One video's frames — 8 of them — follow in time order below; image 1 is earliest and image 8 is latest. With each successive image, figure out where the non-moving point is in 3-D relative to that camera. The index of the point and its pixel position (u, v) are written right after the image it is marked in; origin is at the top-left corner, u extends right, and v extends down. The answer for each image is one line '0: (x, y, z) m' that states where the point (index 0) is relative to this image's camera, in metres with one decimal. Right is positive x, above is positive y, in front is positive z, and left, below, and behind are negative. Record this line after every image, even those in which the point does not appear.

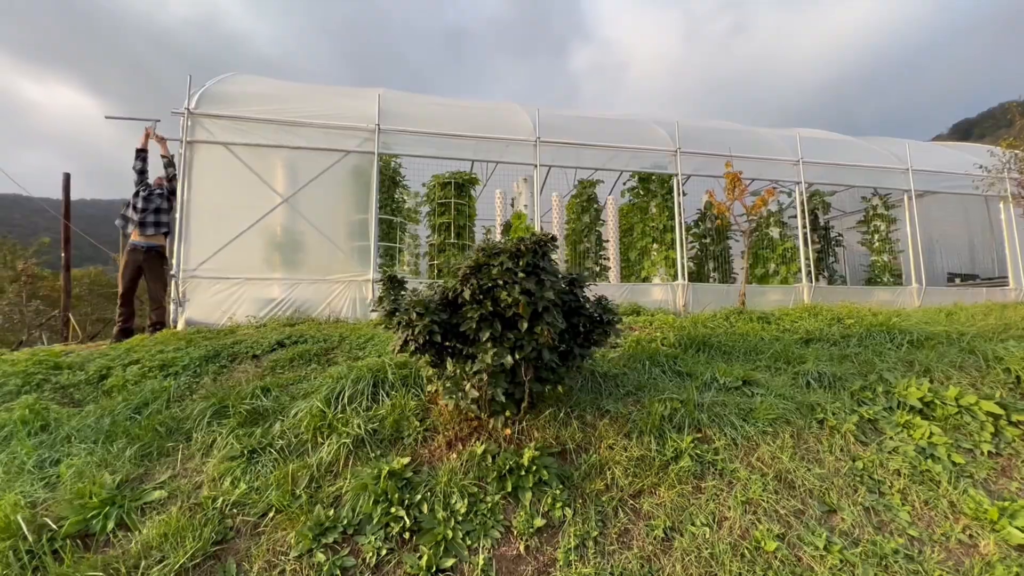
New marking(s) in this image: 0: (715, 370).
0: (+1.7, -0.7, +4.0) m
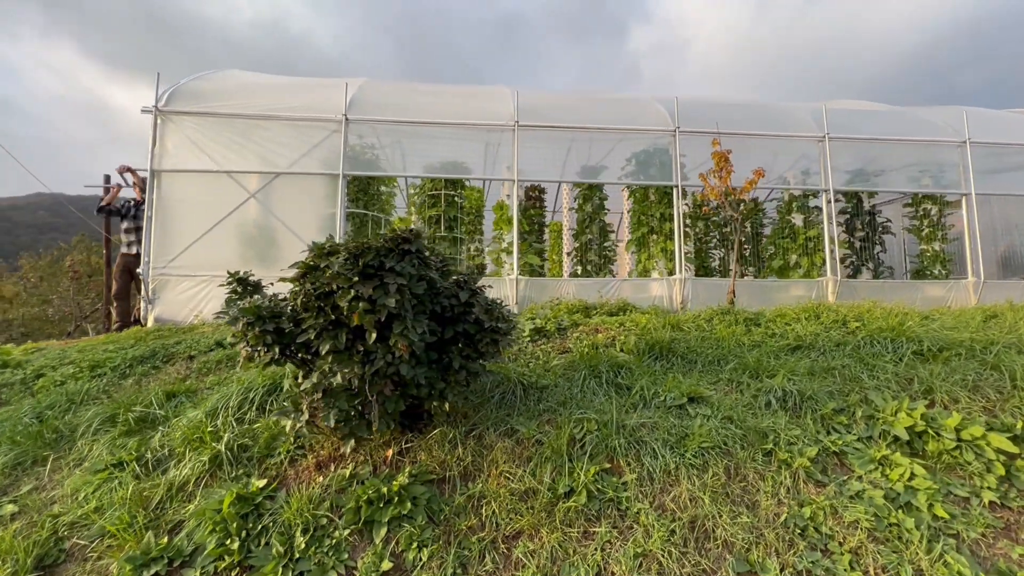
0: (+1.1, -0.7, +3.5) m
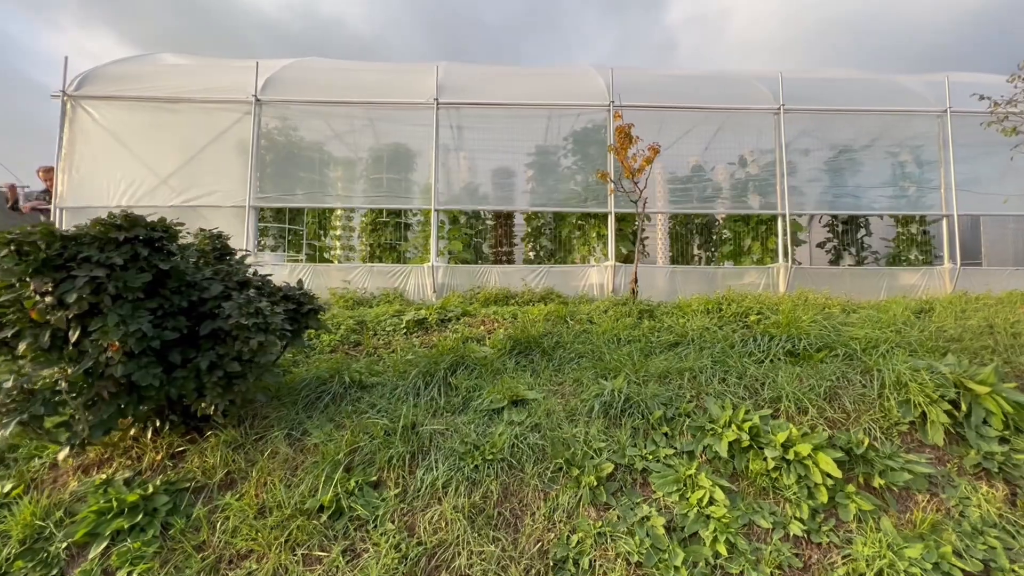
0: (-0.2, -0.6, +3.1) m
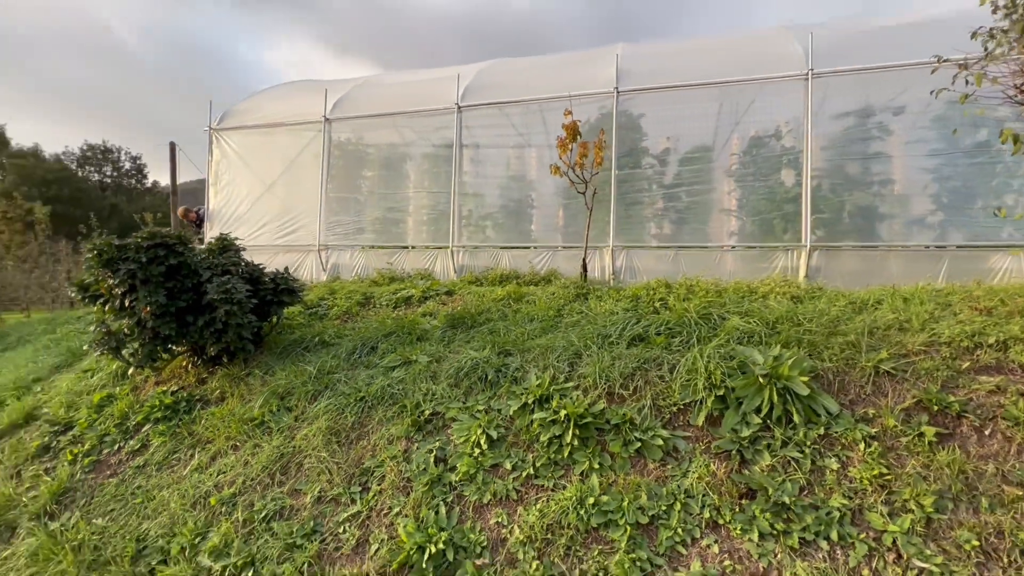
0: (-1.0, -0.5, +4.1) m
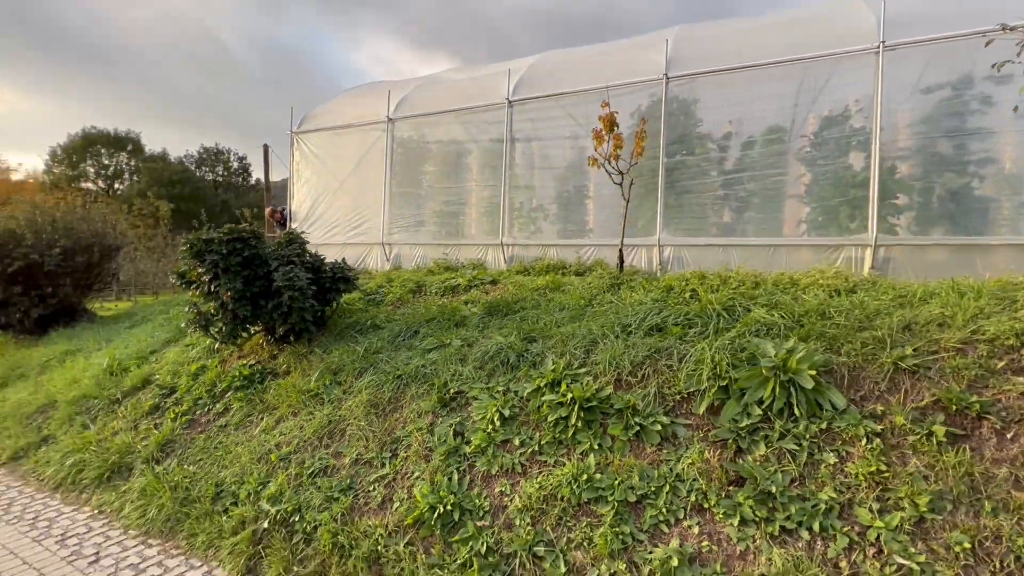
0: (-0.7, -0.4, +4.4) m
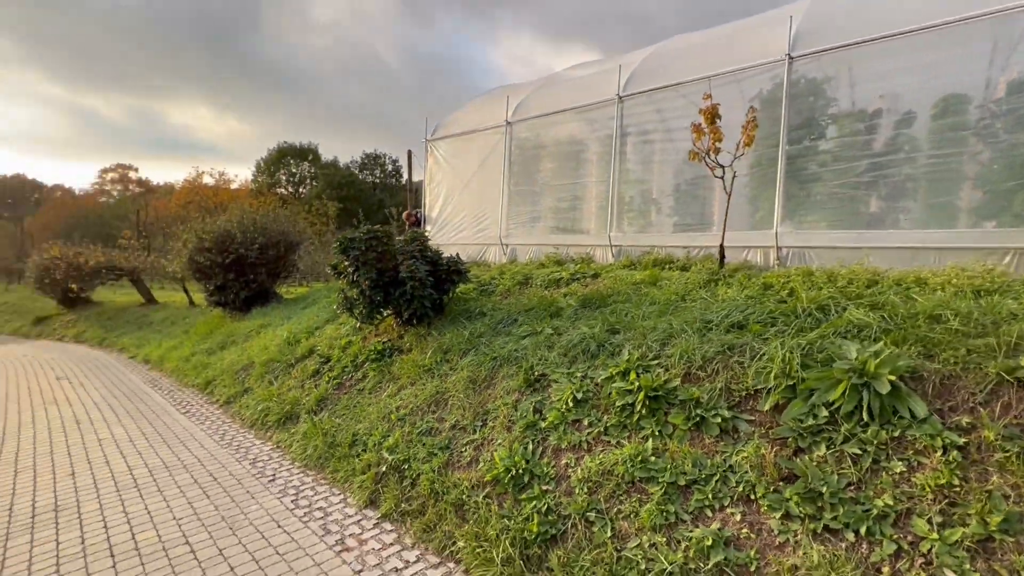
0: (+0.2, -0.4, +4.8) m
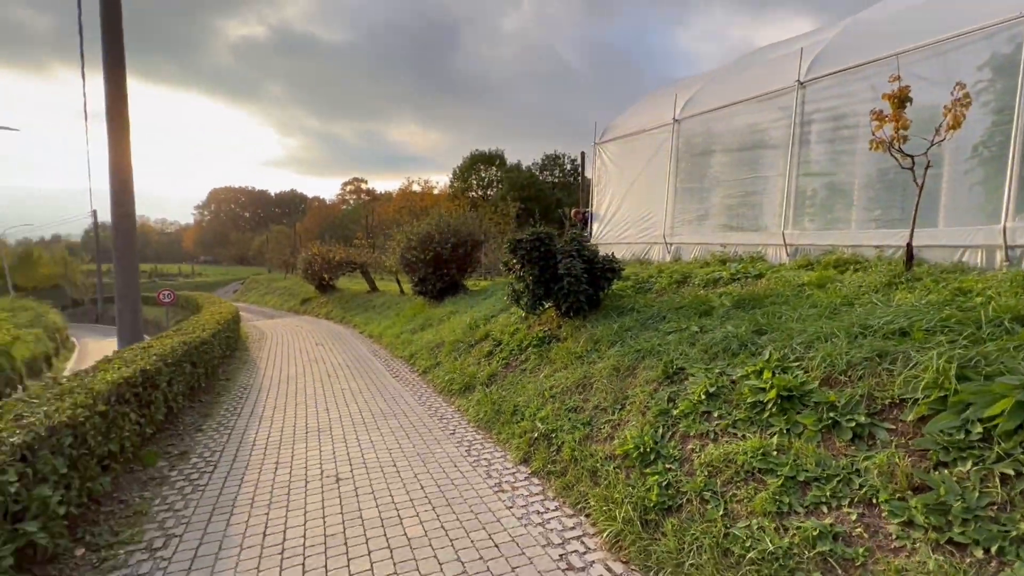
0: (+1.8, -0.3, +5.0) m
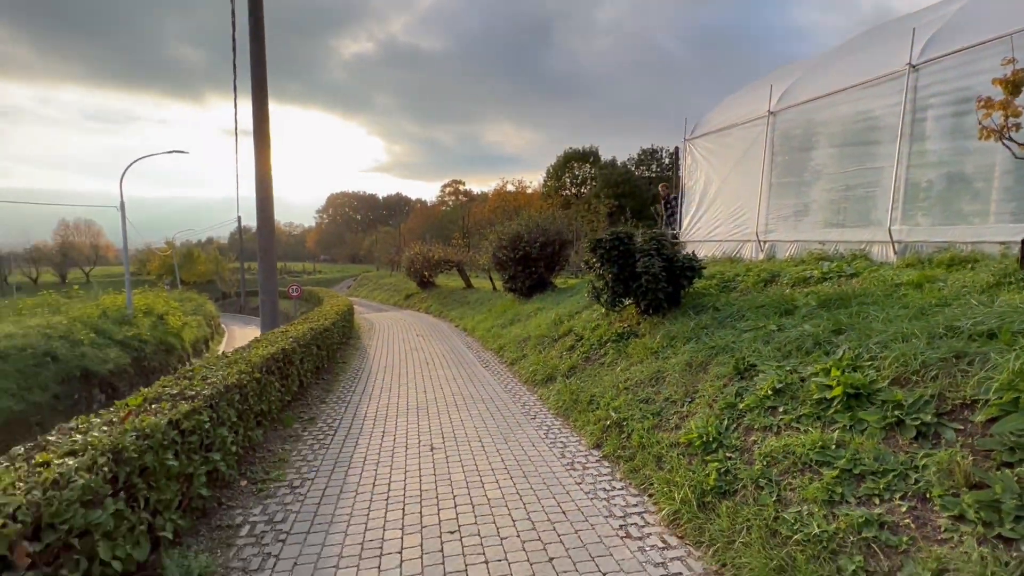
0: (+2.7, -0.3, +5.0) m
